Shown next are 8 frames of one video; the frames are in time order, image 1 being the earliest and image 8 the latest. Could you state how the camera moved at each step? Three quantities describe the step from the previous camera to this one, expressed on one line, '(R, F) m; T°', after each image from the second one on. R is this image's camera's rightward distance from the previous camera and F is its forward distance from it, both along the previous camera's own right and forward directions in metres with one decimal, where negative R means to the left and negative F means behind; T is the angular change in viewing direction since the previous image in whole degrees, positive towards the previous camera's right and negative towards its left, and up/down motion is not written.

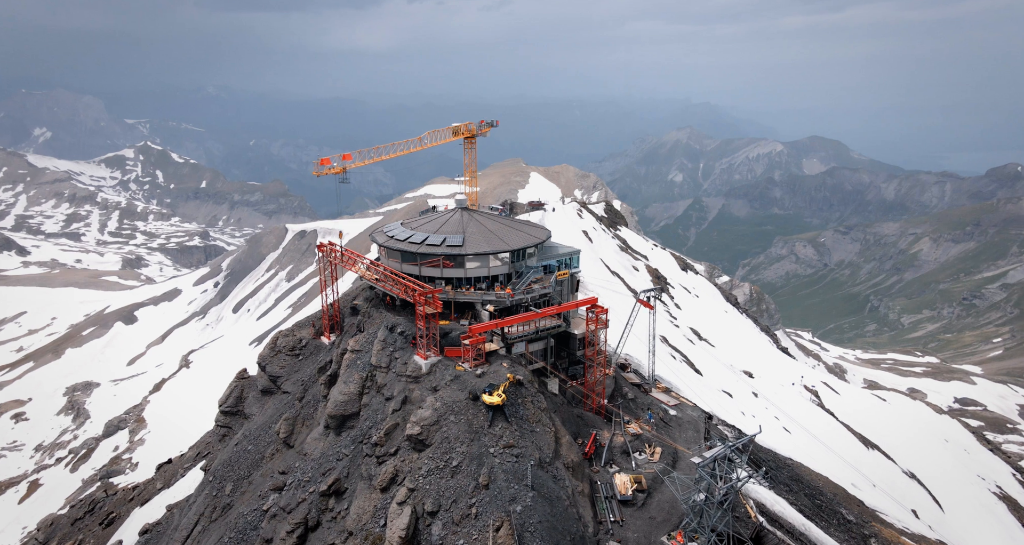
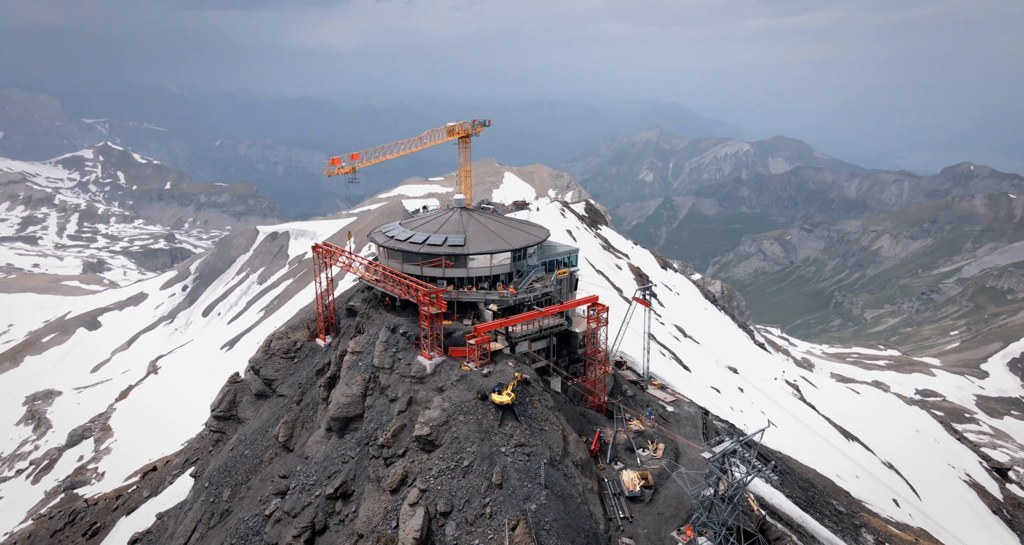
(-0.9, 0.0) m; +2°
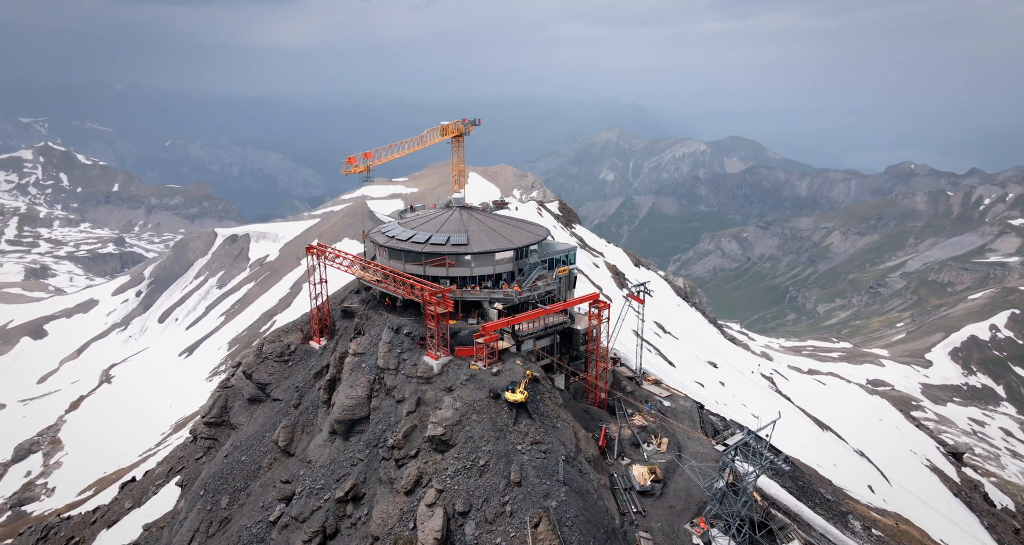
(-1.2, 0.0) m; +3°
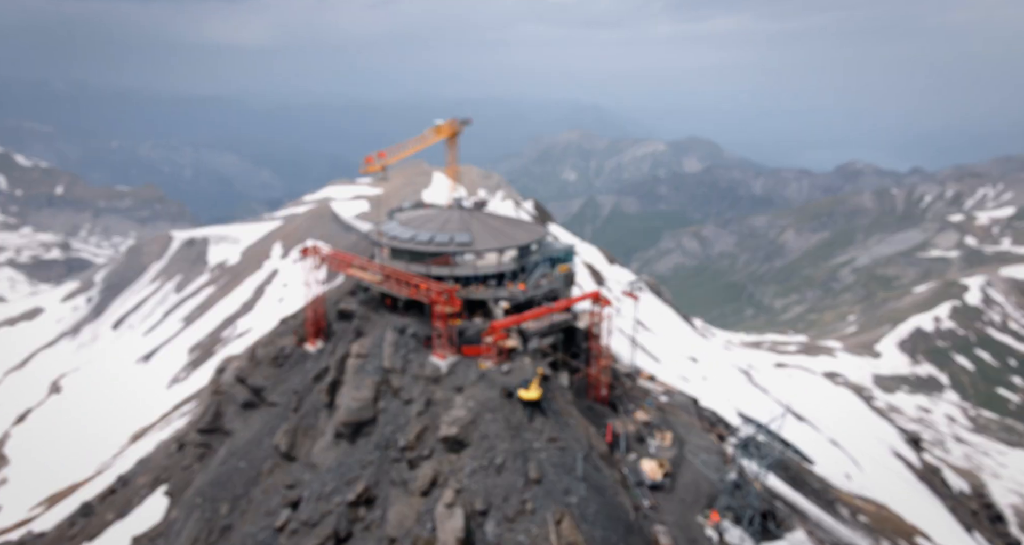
(-1.2, 0.0) m; +3°
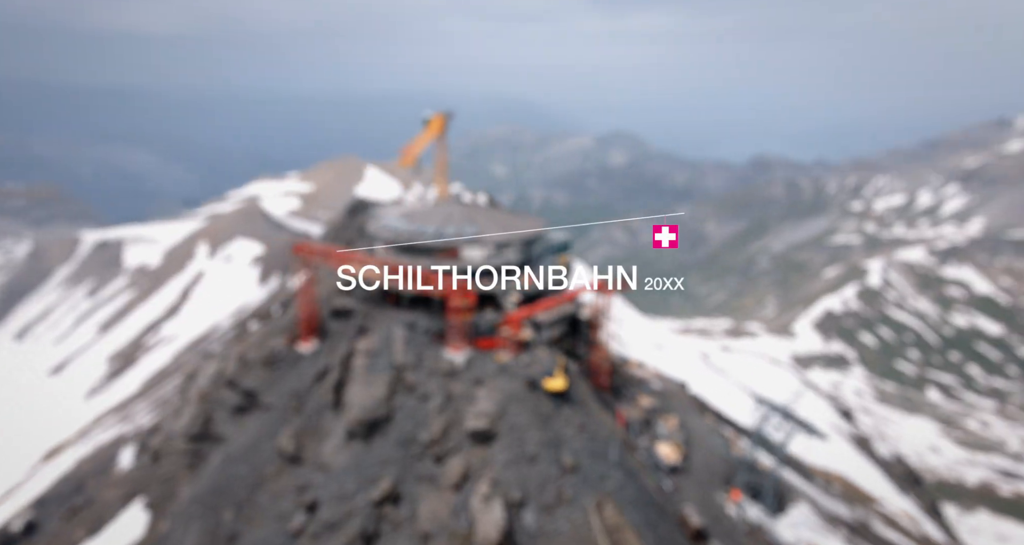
(-2.2, 0.0) m; +5°
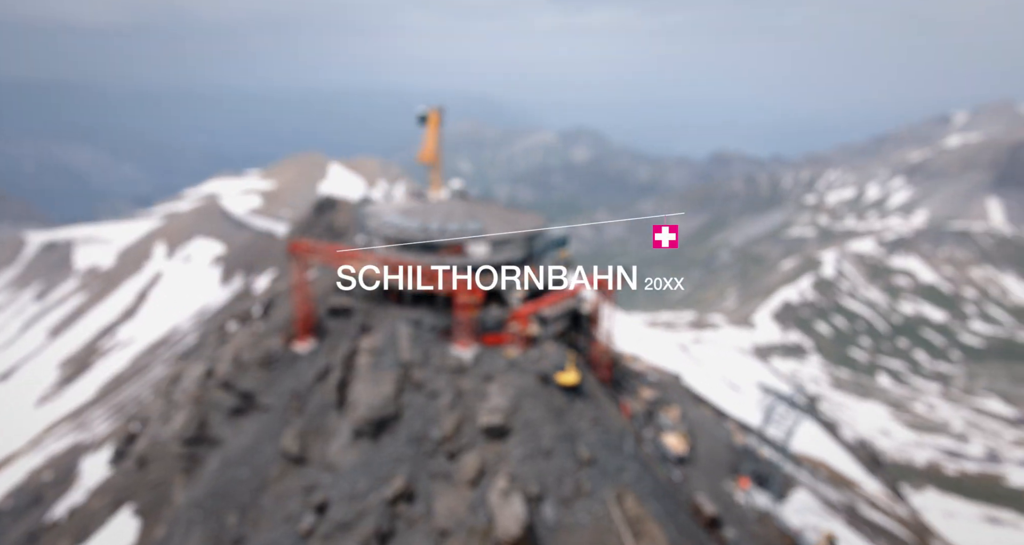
(-1.1, 0.0) m; +3°
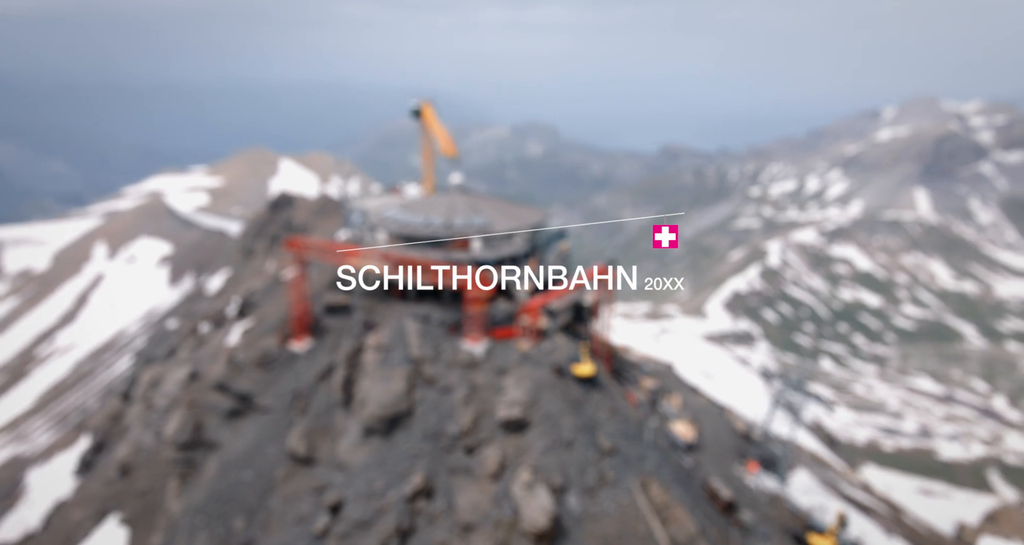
(-1.5, 0.0) m; +3°
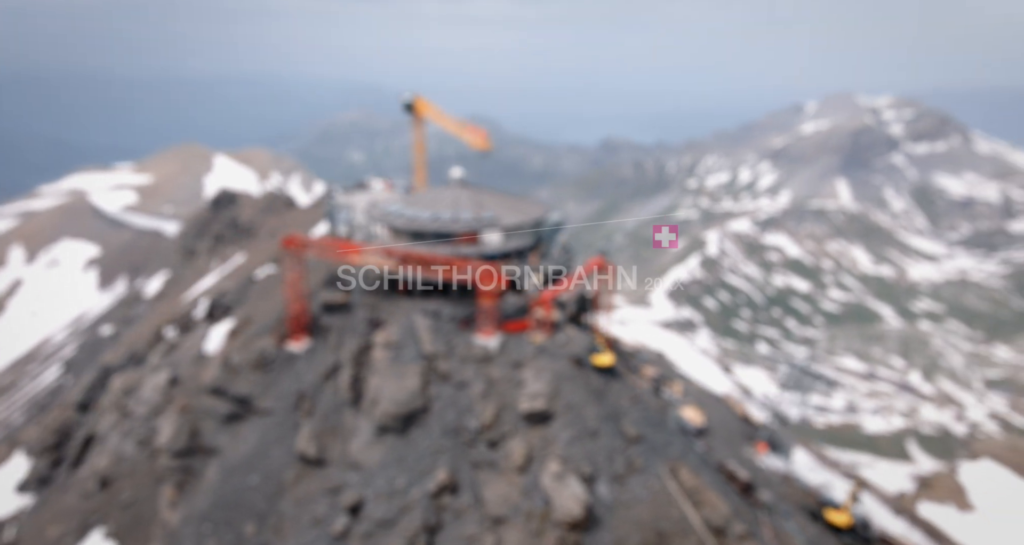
(-1.8, 0.0) m; +4°
